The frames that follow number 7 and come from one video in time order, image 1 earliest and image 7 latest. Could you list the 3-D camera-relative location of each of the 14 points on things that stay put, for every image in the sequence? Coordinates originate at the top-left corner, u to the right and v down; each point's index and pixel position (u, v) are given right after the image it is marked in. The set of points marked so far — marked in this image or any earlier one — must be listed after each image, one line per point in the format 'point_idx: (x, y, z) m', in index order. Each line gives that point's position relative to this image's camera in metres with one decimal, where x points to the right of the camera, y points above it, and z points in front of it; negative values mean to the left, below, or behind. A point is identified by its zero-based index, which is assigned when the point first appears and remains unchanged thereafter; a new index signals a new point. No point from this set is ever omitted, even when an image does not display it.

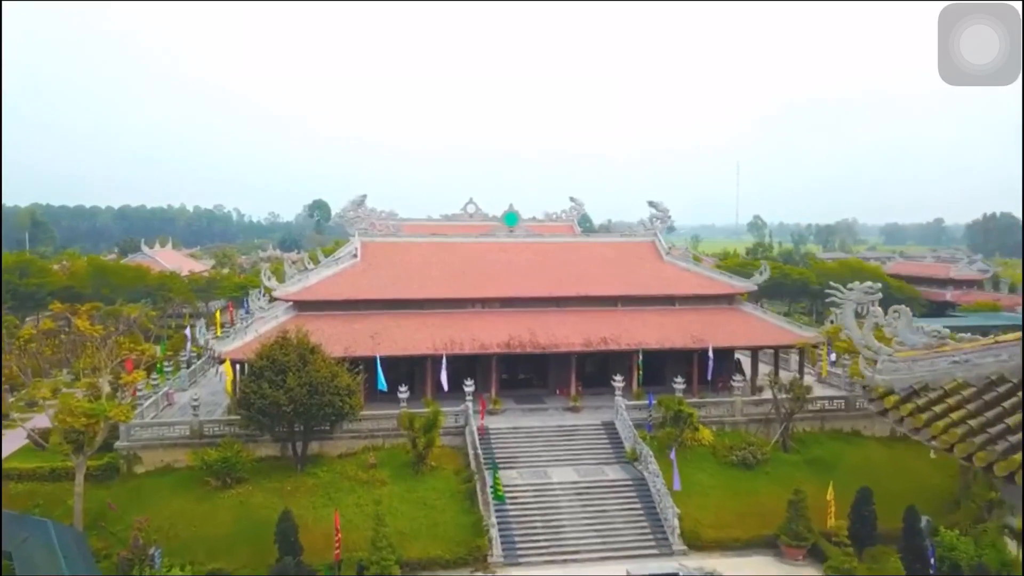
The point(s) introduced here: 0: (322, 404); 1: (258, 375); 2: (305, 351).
0: (-4.4, -2.8, +19.1) m
1: (-6.1, -2.1, +19.3) m
2: (-5.0, -1.6, +19.4) m
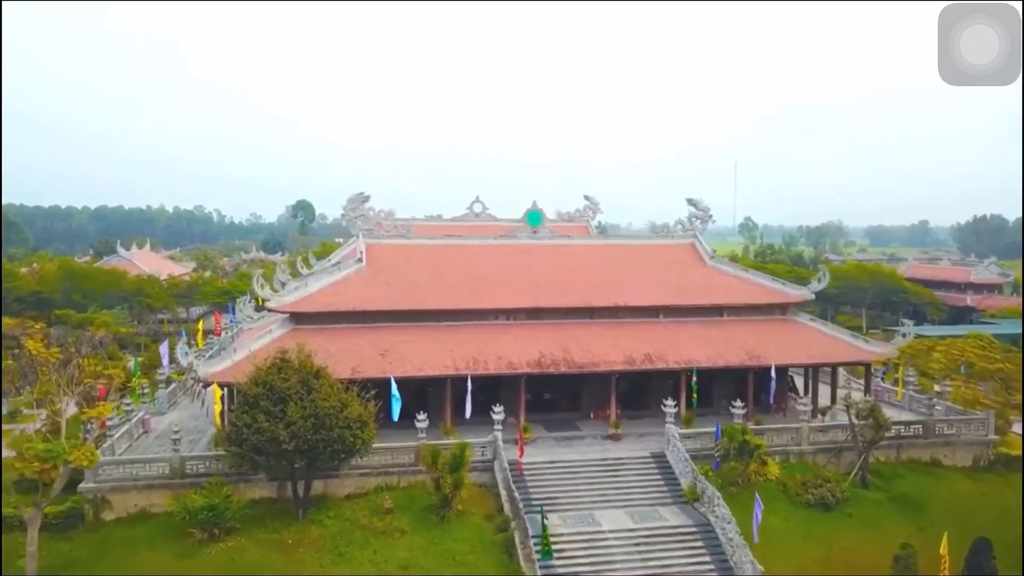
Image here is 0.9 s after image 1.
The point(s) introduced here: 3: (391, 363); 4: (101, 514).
0: (-3.5, -3.0, +15.9) m
1: (-5.2, -2.3, +16.0) m
2: (-4.1, -1.8, +16.2) m
3: (-2.9, -1.9, +19.7) m
4: (-8.6, -4.7, +16.9) m
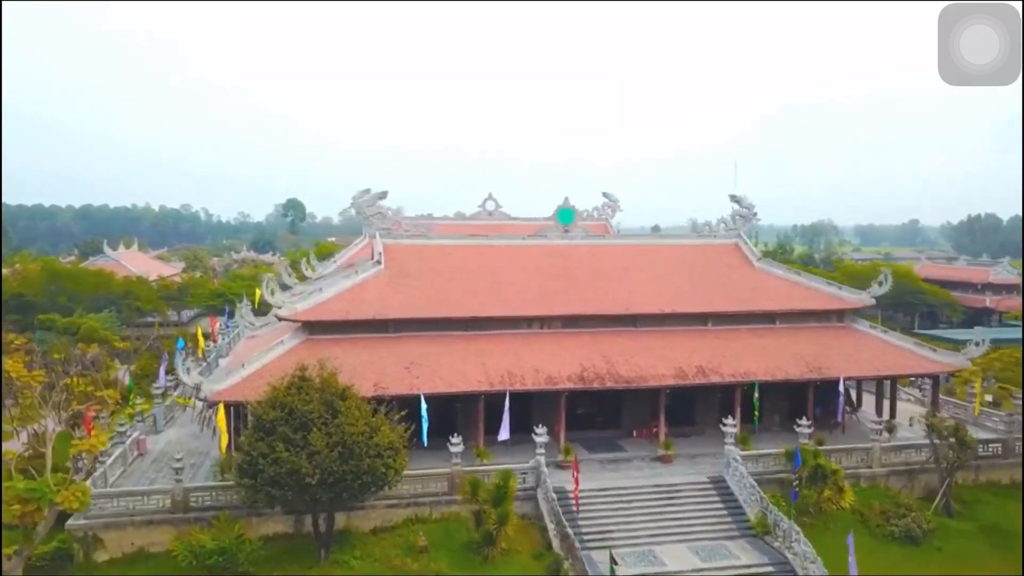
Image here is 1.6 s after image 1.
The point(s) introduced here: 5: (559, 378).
0: (-2.6, -3.1, +13.8) m
1: (-4.2, -2.5, +13.9) m
2: (-3.1, -1.9, +14.1) m
3: (-2.0, -2.0, +17.6) m
4: (-7.6, -4.8, +14.7) m
5: (+1.1, -2.0, +18.3) m
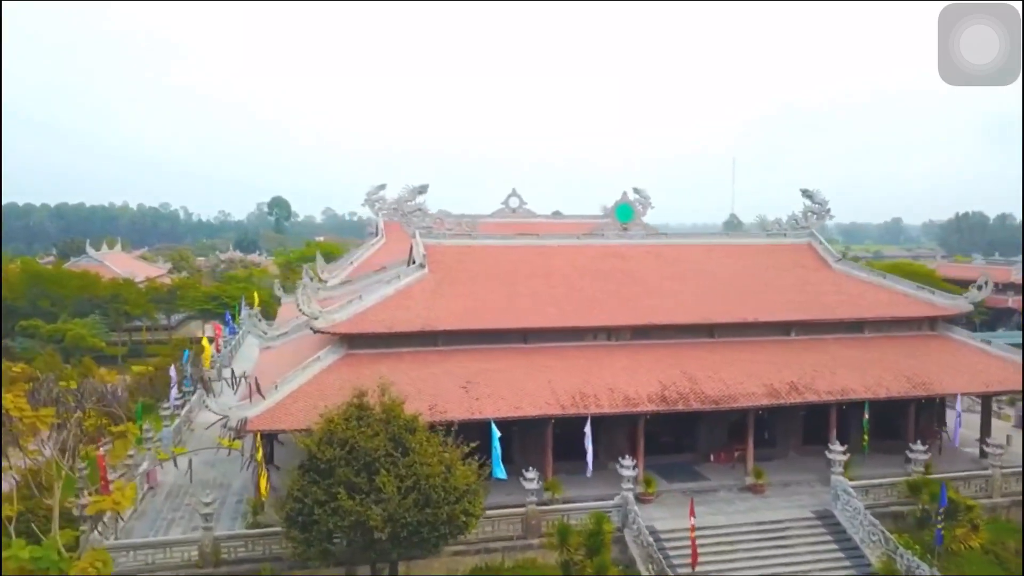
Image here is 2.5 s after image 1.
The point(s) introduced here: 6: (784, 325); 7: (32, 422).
0: (-1.0, -3.3, +11.4) m
1: (-2.7, -2.6, +11.4) m
2: (-1.6, -2.1, +11.6) m
3: (-0.6, -2.2, +15.2) m
4: (-6.1, -5.0, +12.2) m
5: (+2.5, -2.2, +15.9) m
6: (+6.2, -0.8, +18.4) m
7: (-5.7, -1.6, +9.8) m
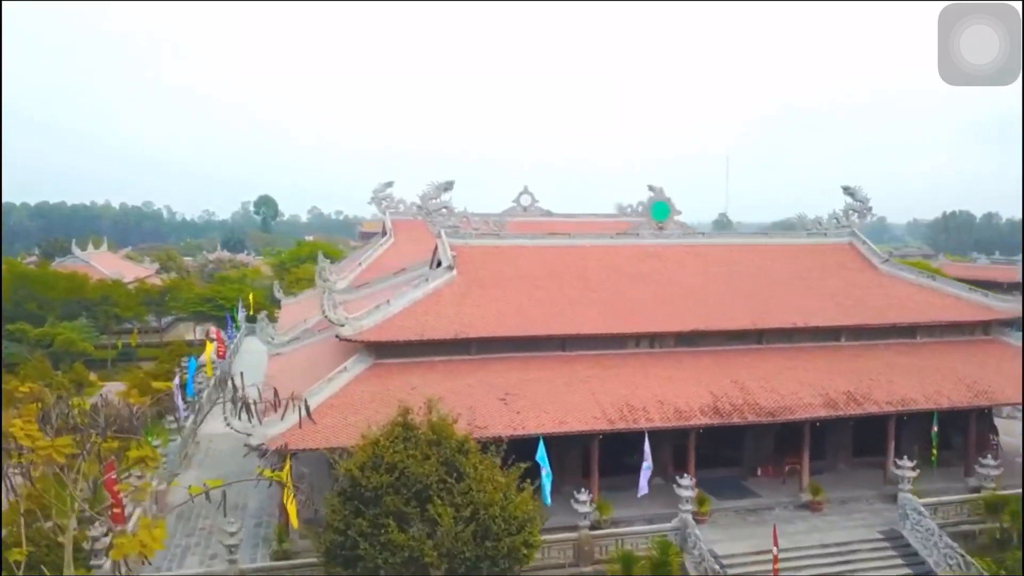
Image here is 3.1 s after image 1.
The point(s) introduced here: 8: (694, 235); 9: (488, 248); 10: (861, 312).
0: (-0.2, -3.4, +10.2) m
1: (-1.8, -2.7, +10.2) m
2: (-0.8, -2.2, +10.4) m
3: (+0.2, -2.2, +14.0) m
4: (-5.3, -5.1, +10.9) m
5: (+3.2, -2.2, +14.8) m
6: (+6.9, -0.9, +17.3) m
7: (-4.9, -1.7, +8.5) m
8: (+4.3, +1.2, +19.2) m
9: (-0.5, +0.9, +17.7) m
10: (+7.6, -0.5, +17.7) m
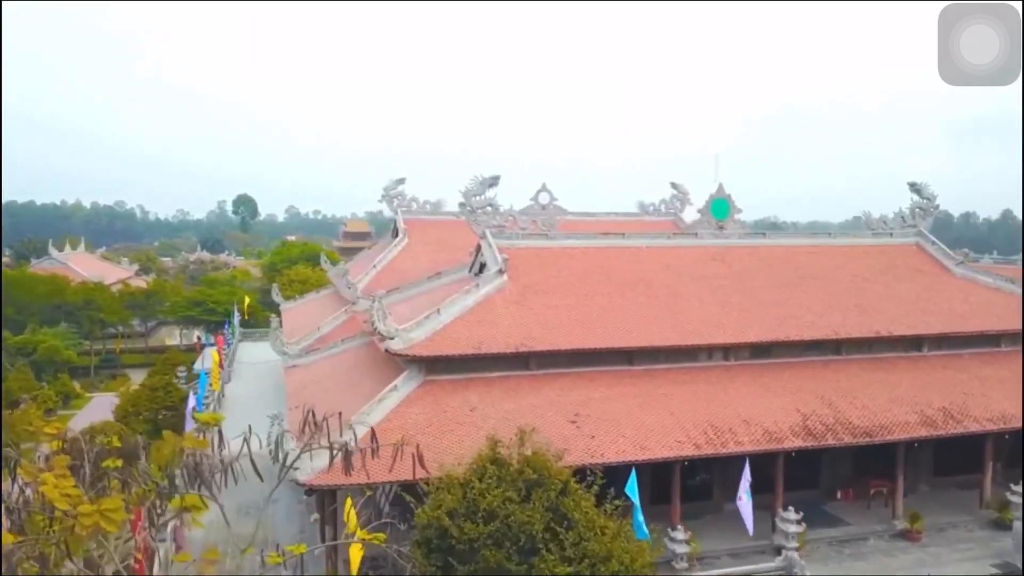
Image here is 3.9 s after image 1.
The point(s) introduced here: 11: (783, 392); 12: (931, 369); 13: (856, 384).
0: (+1.1, -3.5, +8.5) m
1: (-0.5, -2.8, +8.5) m
2: (+0.5, -2.3, +8.7) m
3: (+1.4, -2.3, +12.4) m
4: (-4.0, -5.2, +9.1) m
5: (+4.4, -2.3, +13.2) m
6: (+7.9, -1.0, +15.9) m
7: (-3.5, -1.8, +6.7) m
8: (+5.3, +1.1, +17.7) m
9: (+0.5, +0.7, +16.1) m
10: (+8.6, -0.6, +16.3) m
11: (+4.7, -1.8, +14.2) m
12: (+8.0, -1.5, +15.5) m
13: (+6.2, -1.7, +14.7) m
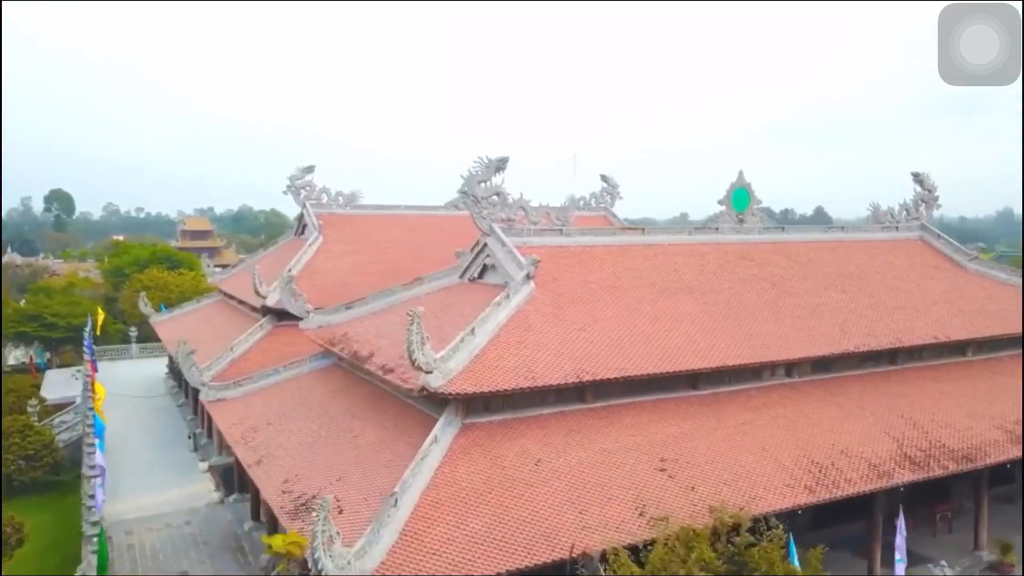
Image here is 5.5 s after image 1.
0: (+2.8, -3.6, +5.9) m
1: (+1.2, -3.0, +5.5) m
2: (+2.2, -2.4, +5.9) m
3: (+2.3, -2.5, +9.7) m
4: (-2.2, -5.4, +5.4) m
5: (+5.1, -2.4, +11.1) m
6: (+8.0, -1.0, +14.4) m
7: (-1.4, -2.1, +3.1) m
8: (+5.0, +1.1, +15.6) m
9: (+0.7, +0.6, +13.1) m
10: (+8.6, -0.6, +14.9) m
11: (+5.3, -1.9, +12.1) m
12: (+8.2, -1.5, +14.0) m
13: (+6.6, -1.7, +12.9) m
